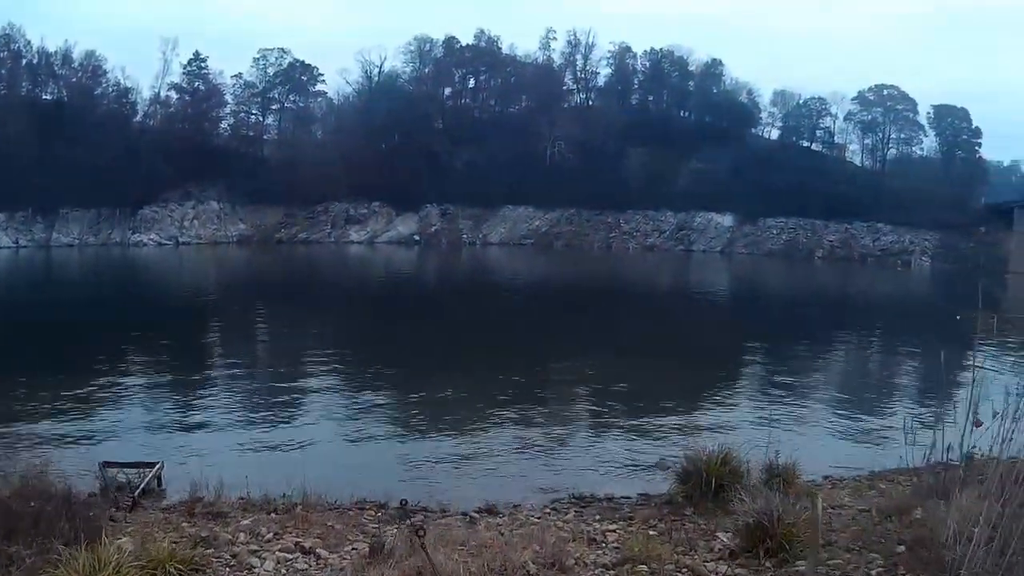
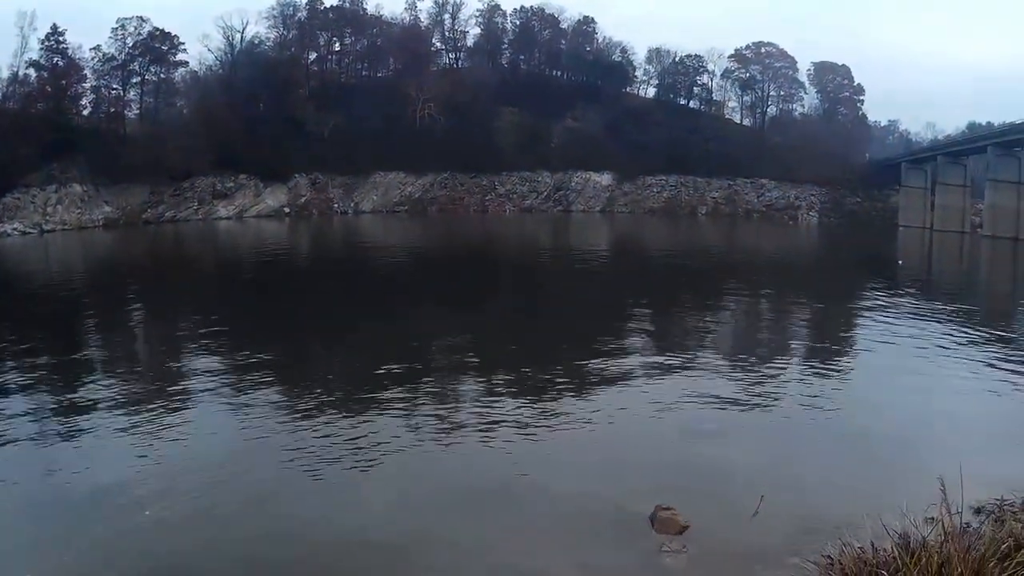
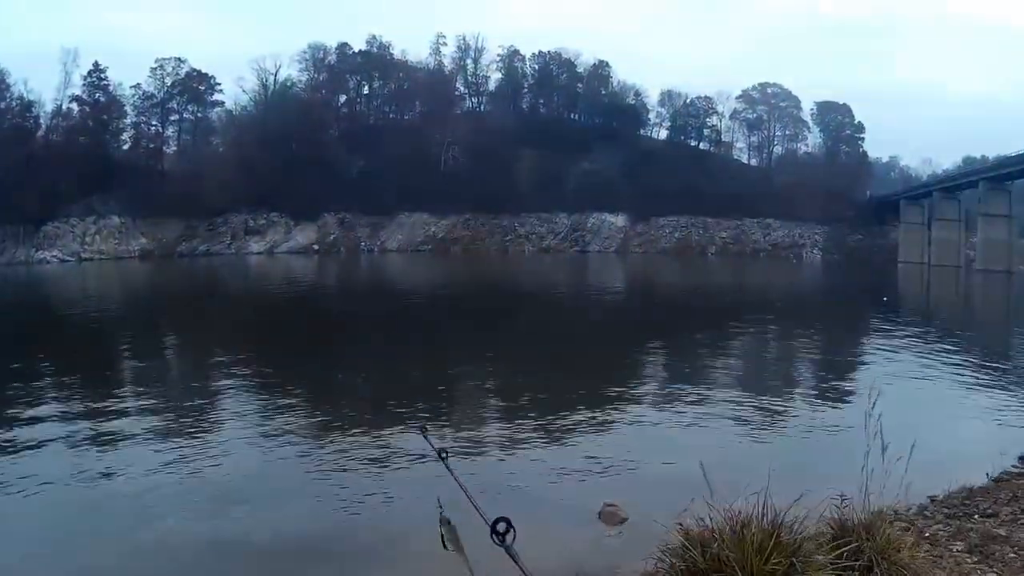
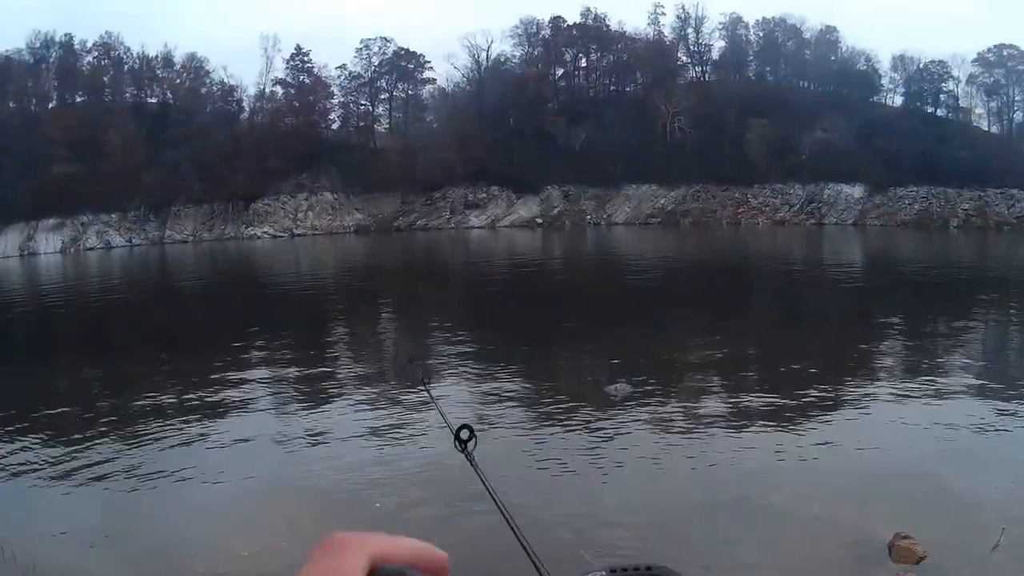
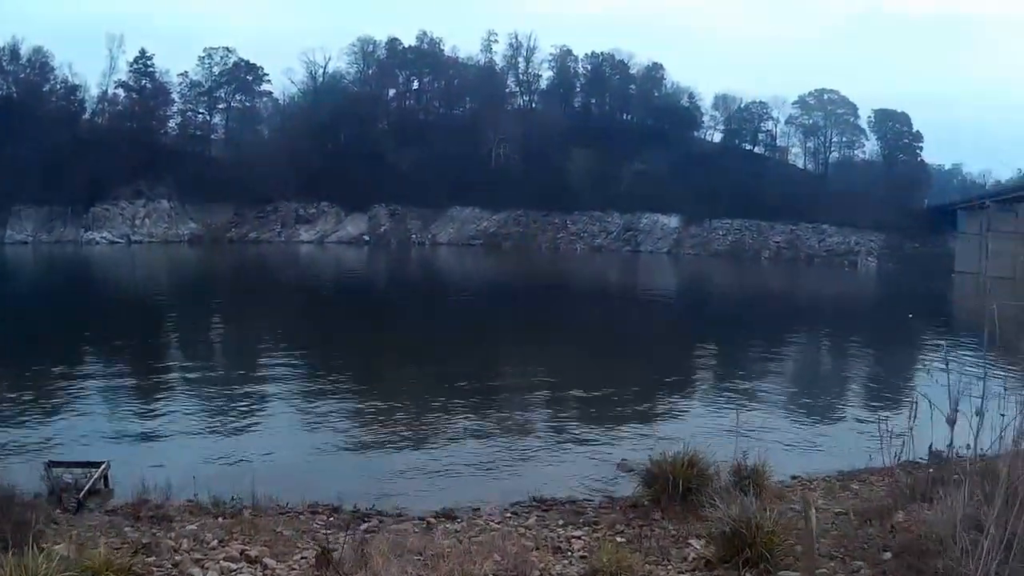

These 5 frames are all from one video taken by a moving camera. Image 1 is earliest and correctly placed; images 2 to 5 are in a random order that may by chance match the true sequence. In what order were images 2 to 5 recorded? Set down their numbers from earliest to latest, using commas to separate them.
5, 3, 2, 4
